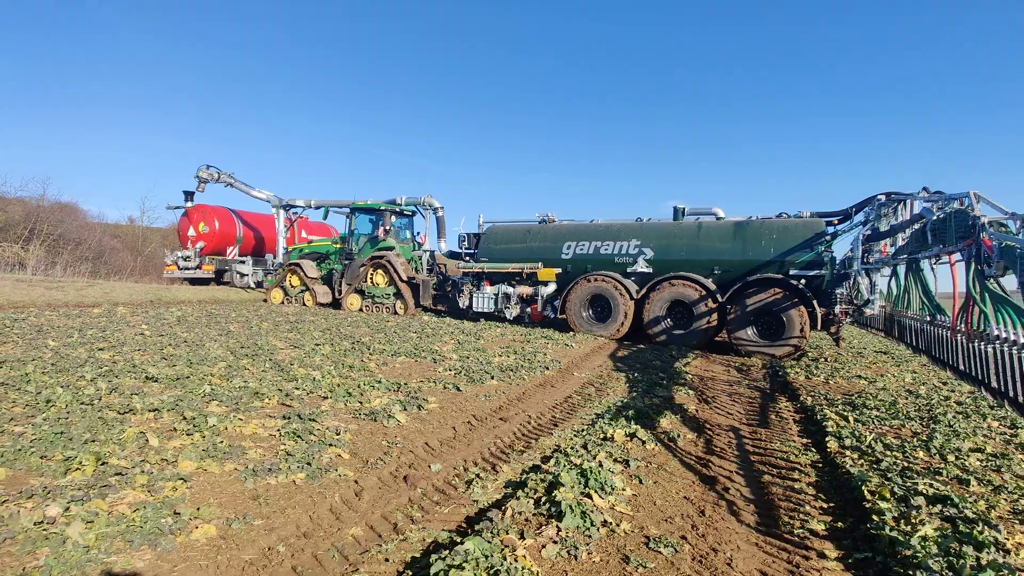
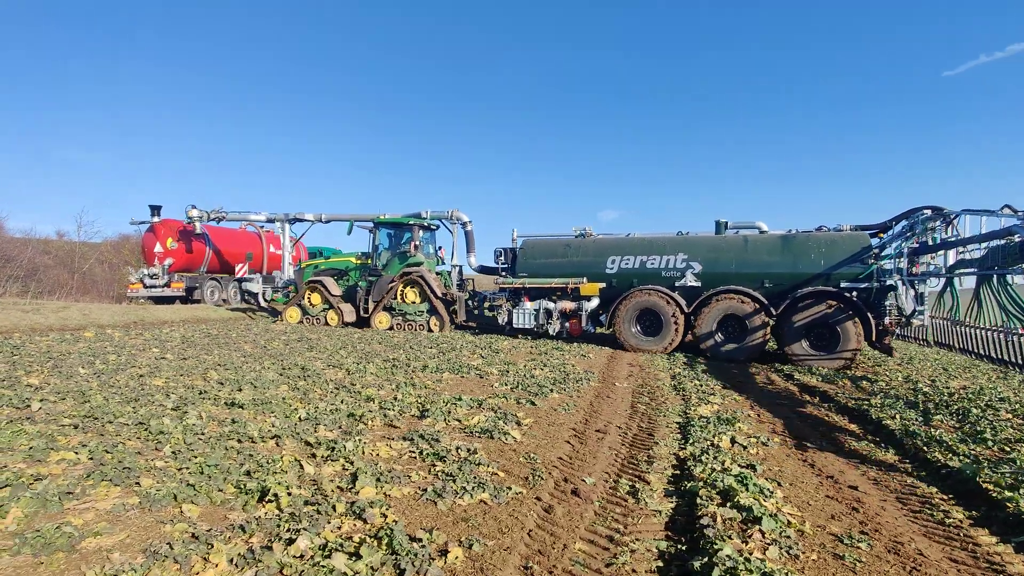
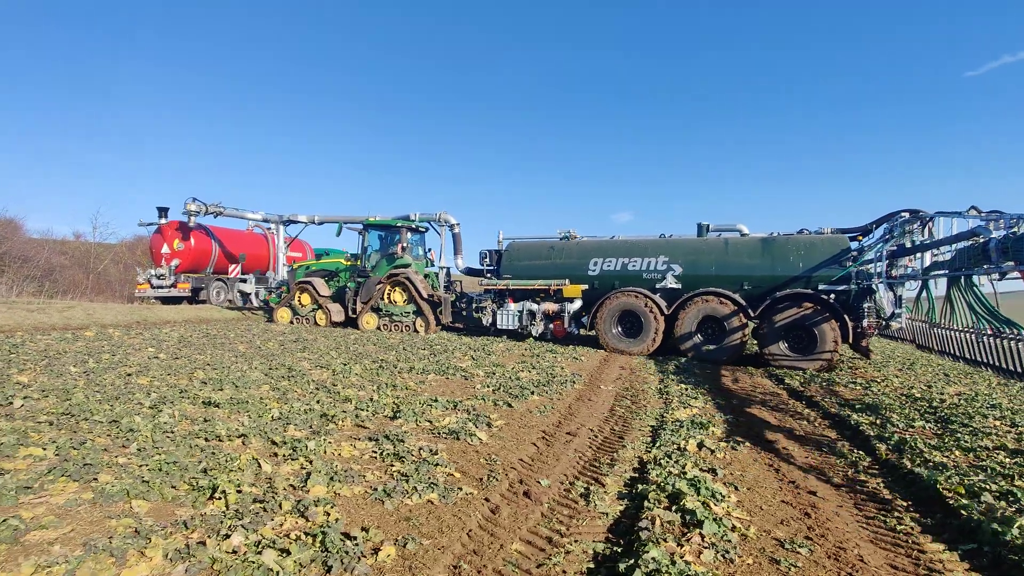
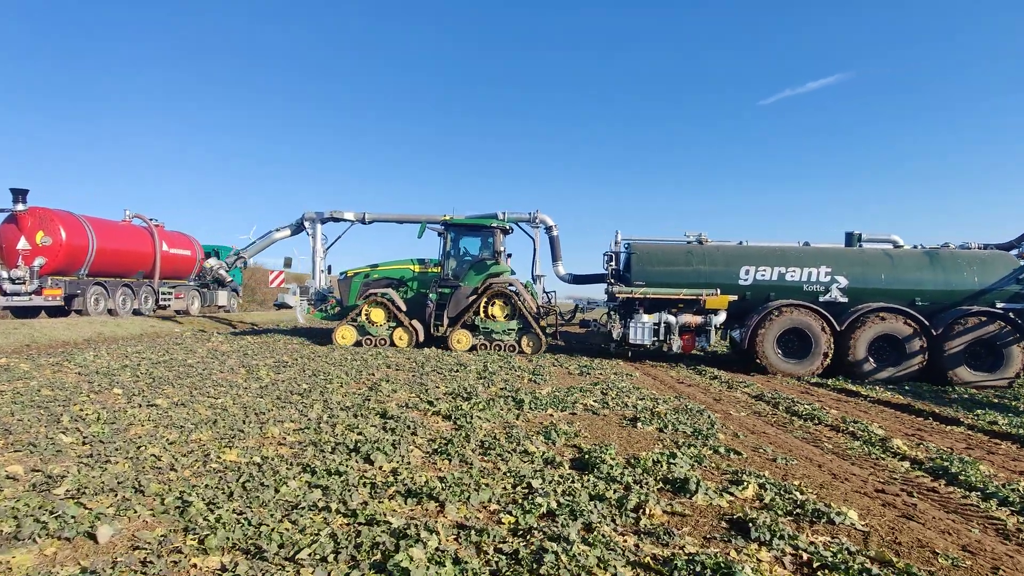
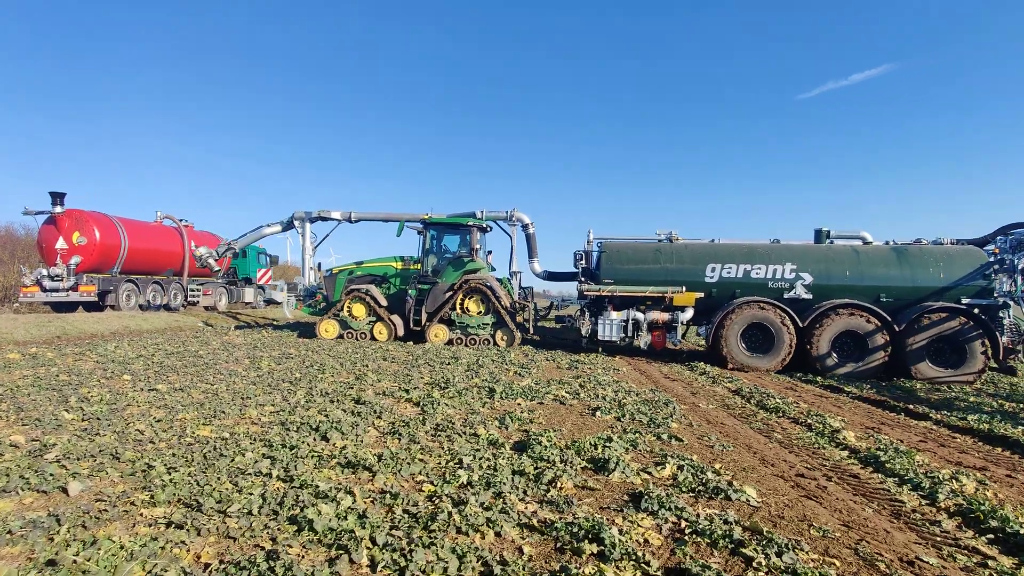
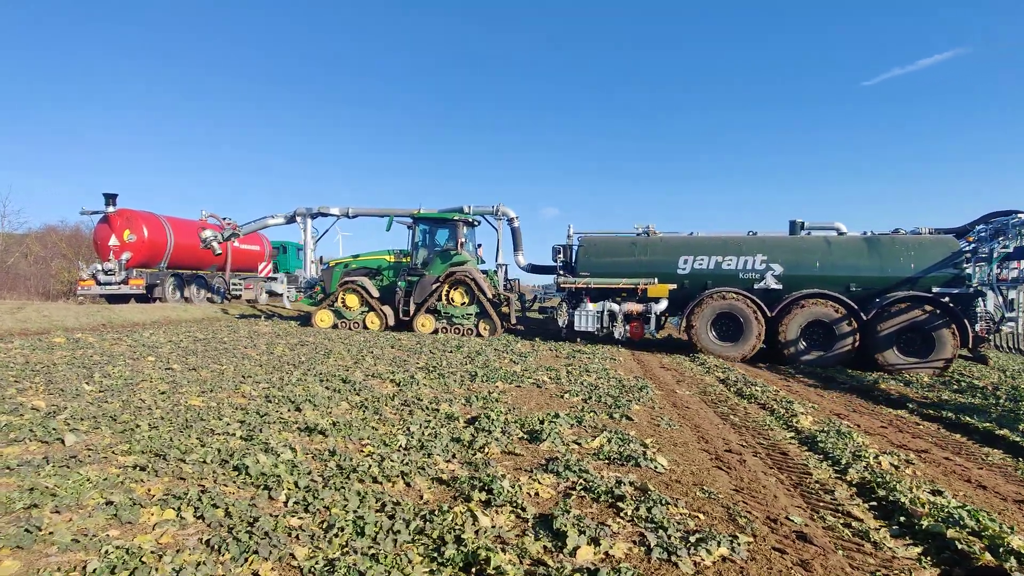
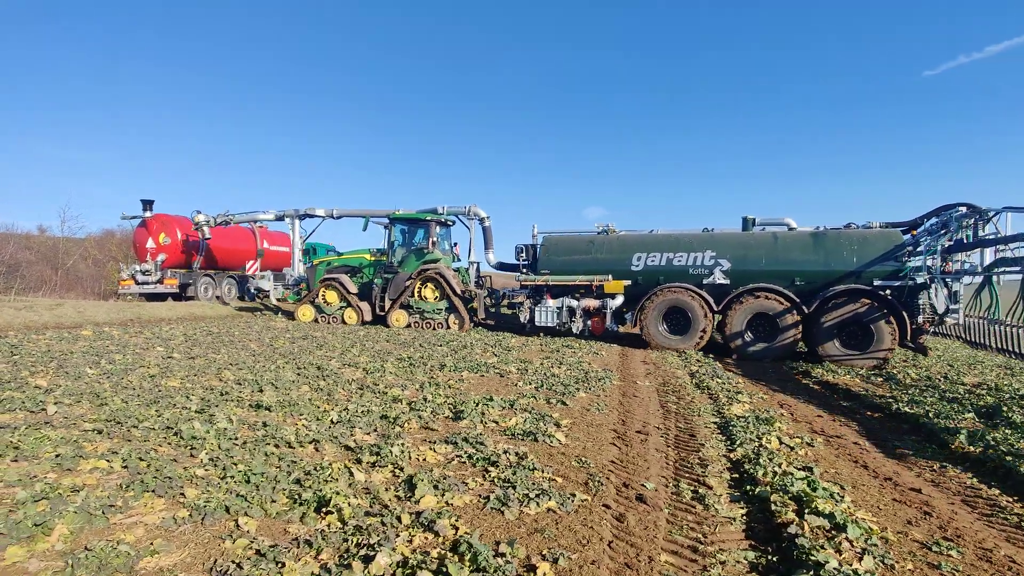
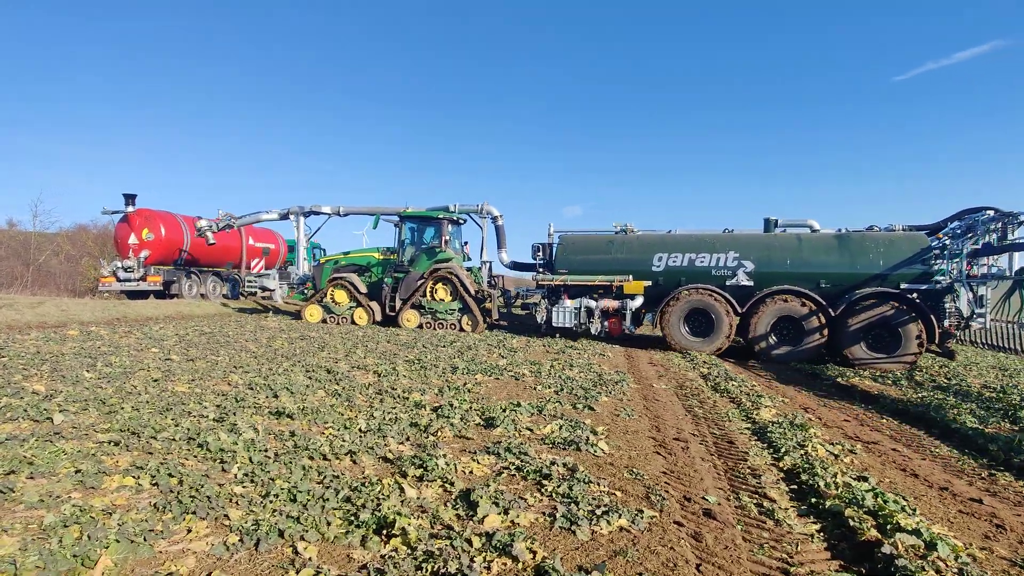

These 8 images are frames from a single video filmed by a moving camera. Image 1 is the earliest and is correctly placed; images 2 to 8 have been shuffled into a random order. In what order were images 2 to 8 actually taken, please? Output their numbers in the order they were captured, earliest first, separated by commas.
3, 2, 7, 8, 6, 5, 4
